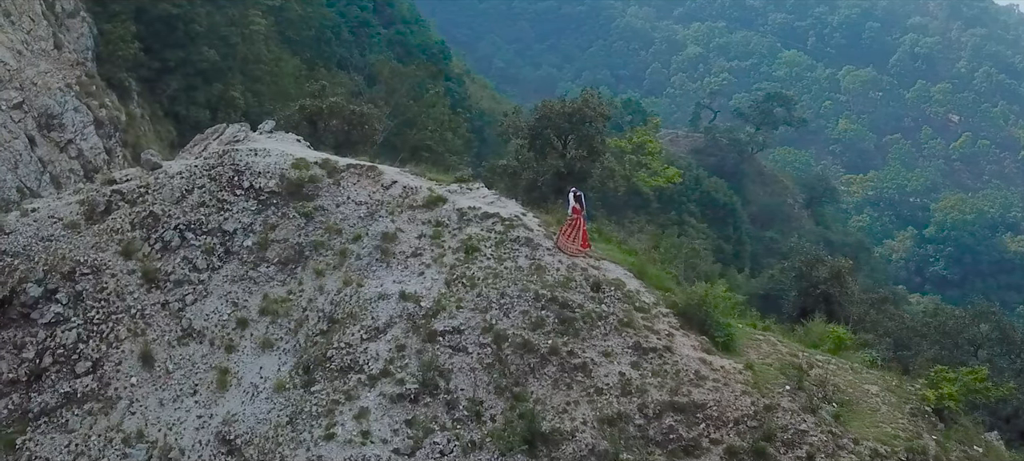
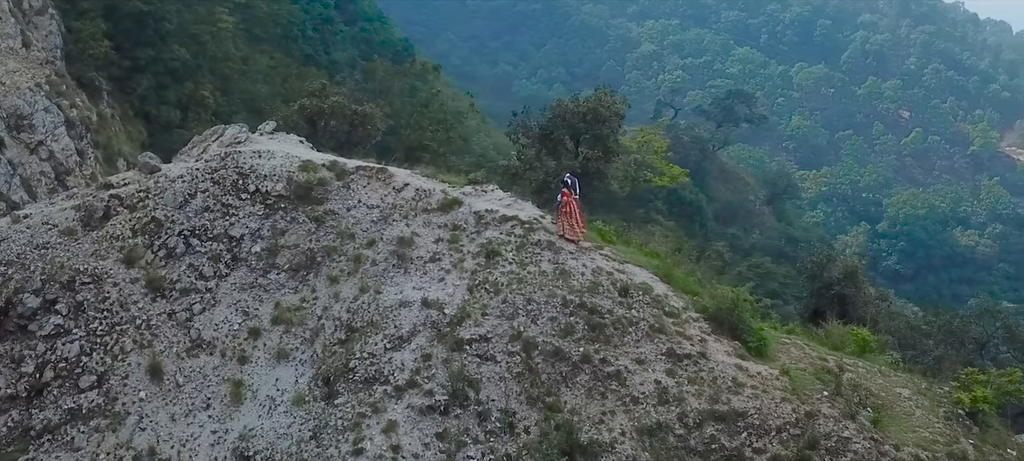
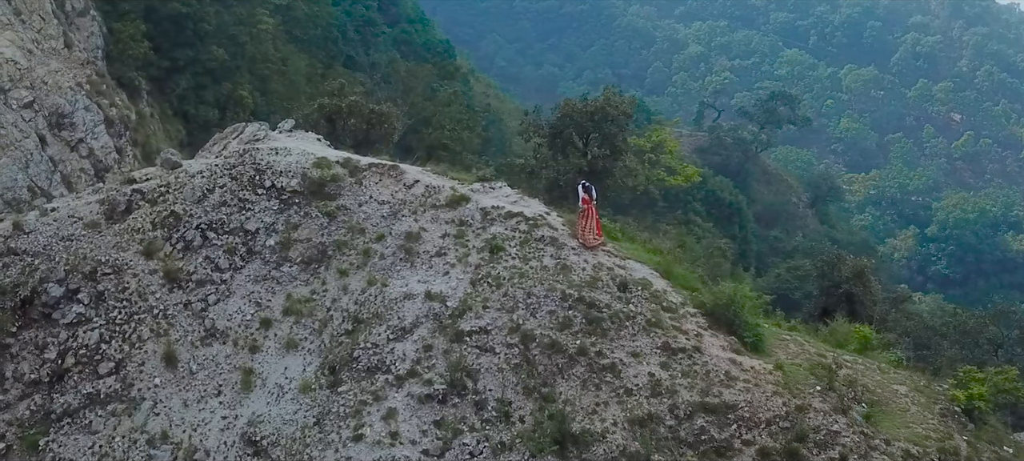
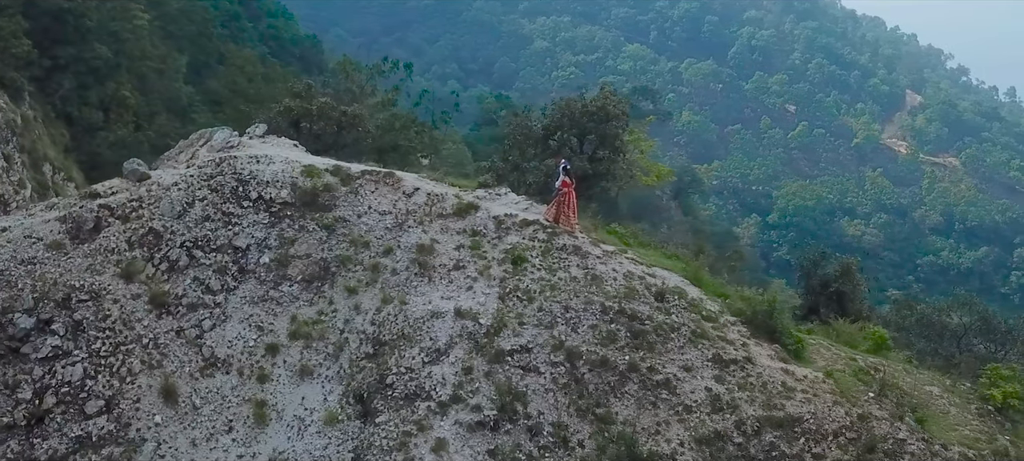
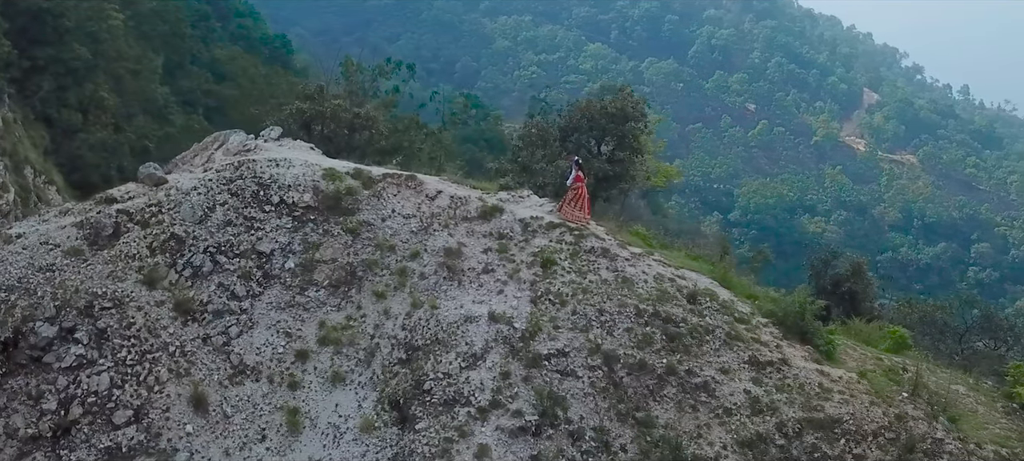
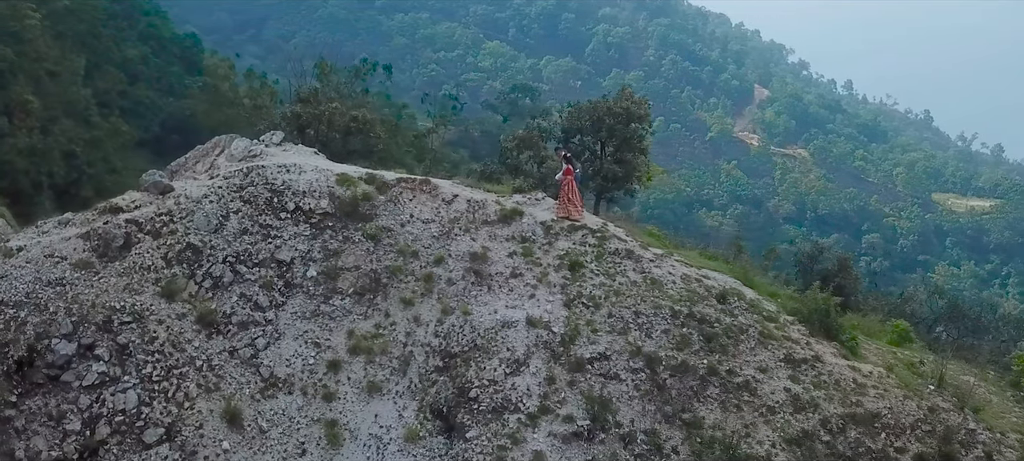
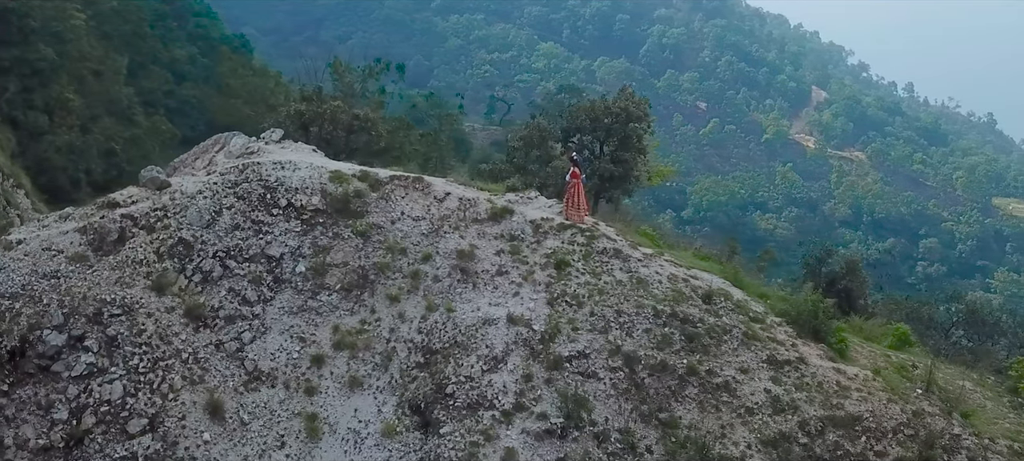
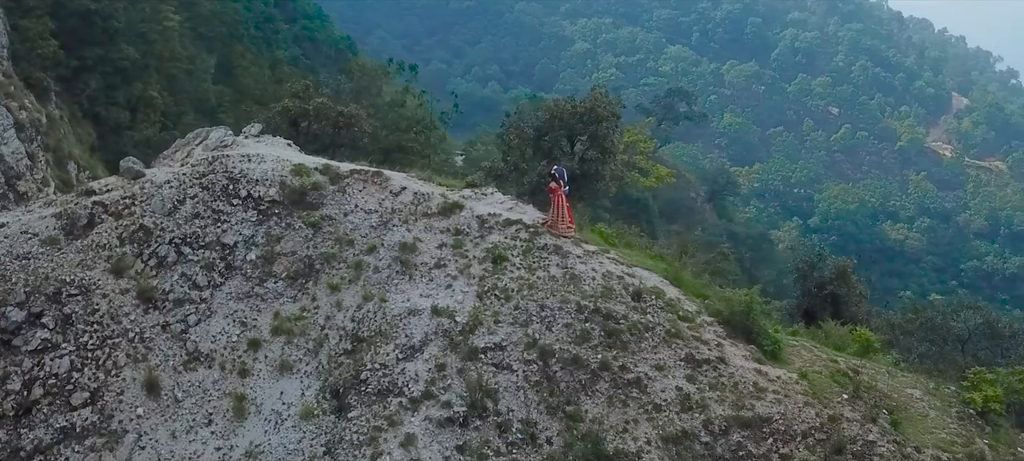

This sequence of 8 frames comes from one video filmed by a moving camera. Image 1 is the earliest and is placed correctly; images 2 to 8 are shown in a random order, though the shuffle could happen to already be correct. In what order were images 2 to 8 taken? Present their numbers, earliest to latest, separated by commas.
3, 2, 8, 4, 5, 7, 6
